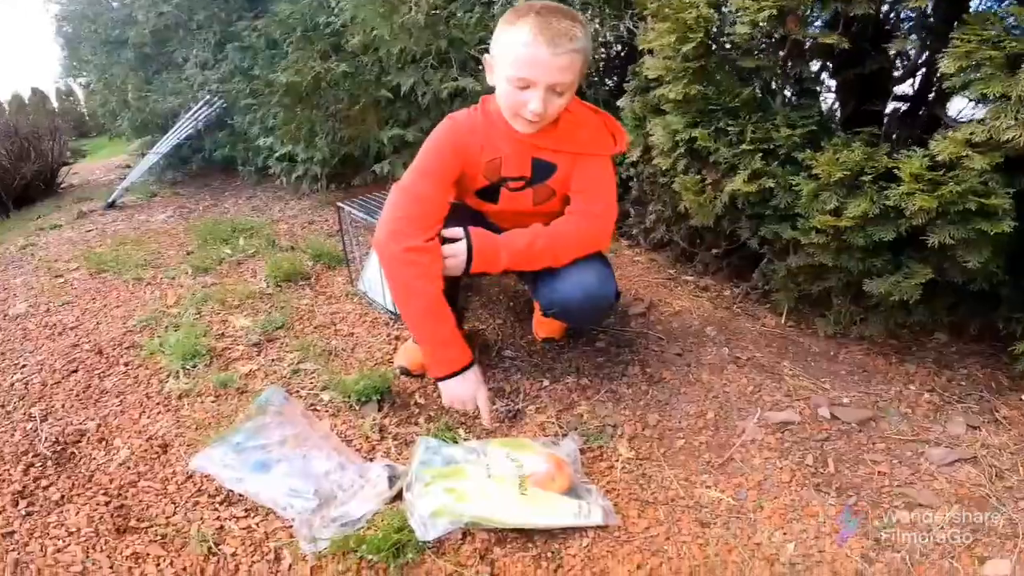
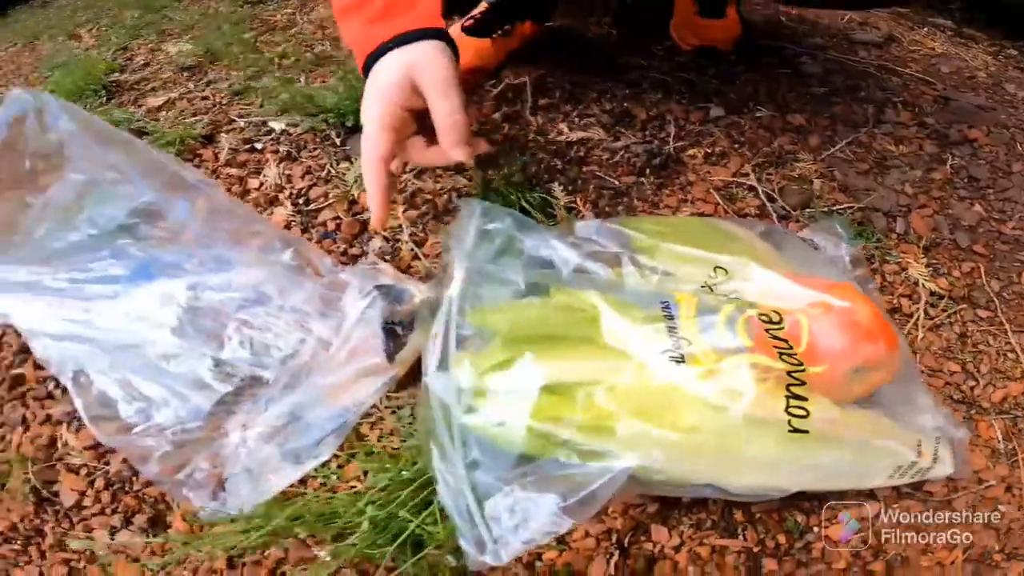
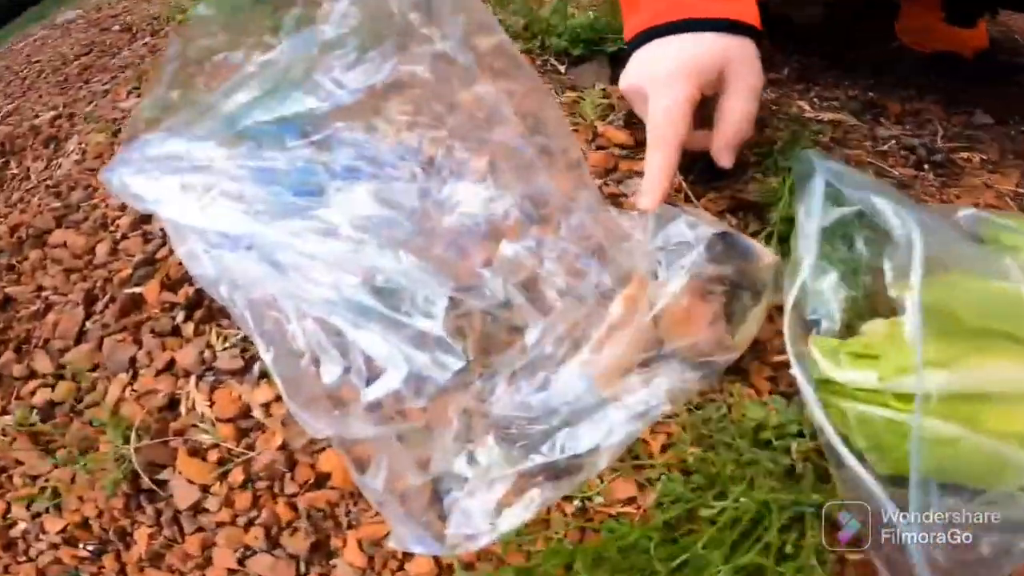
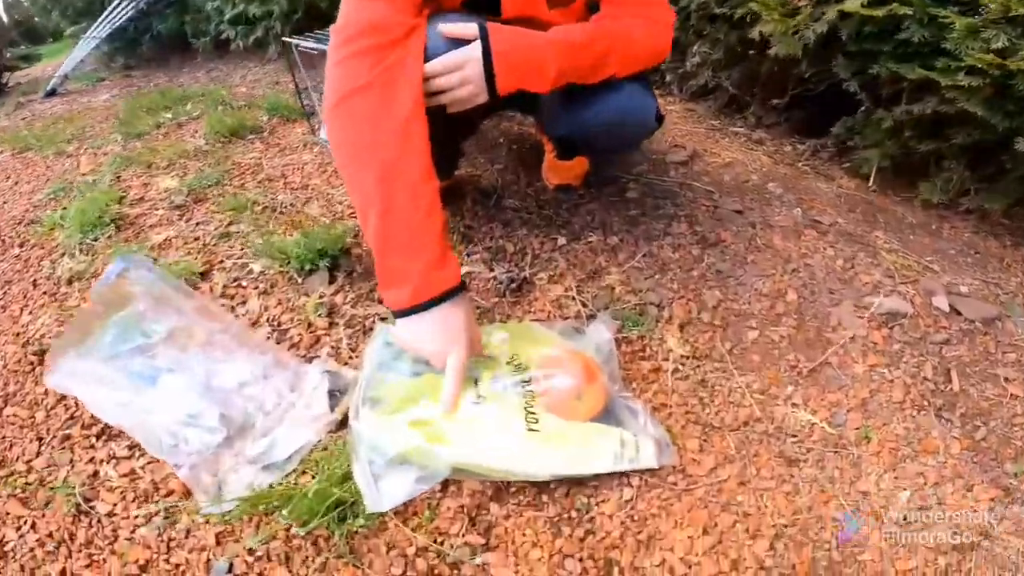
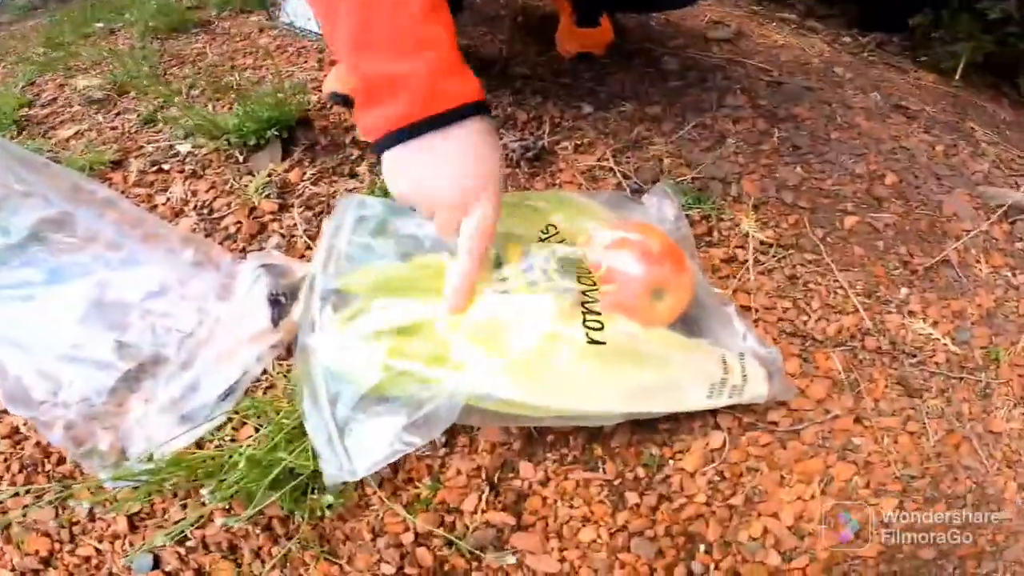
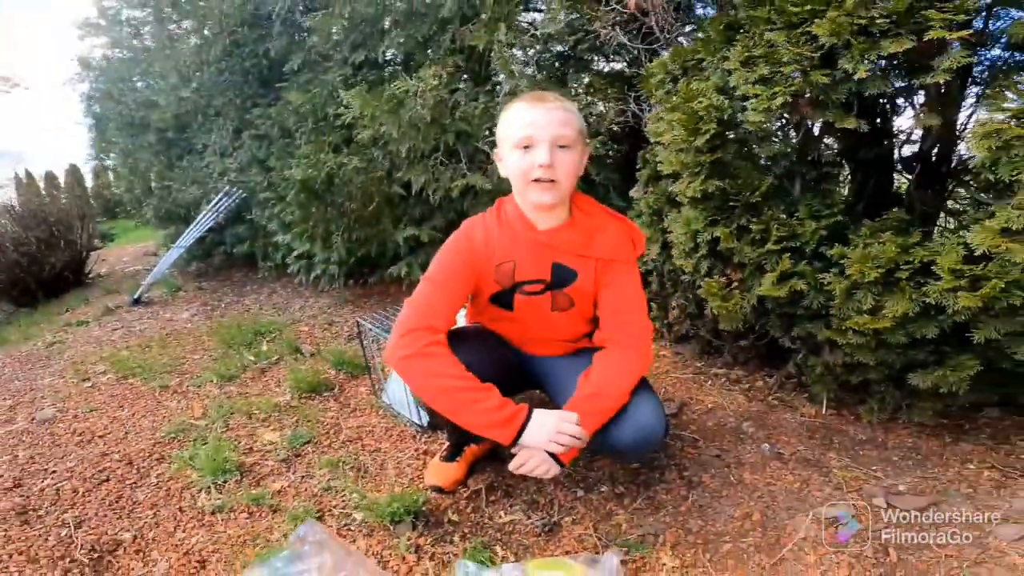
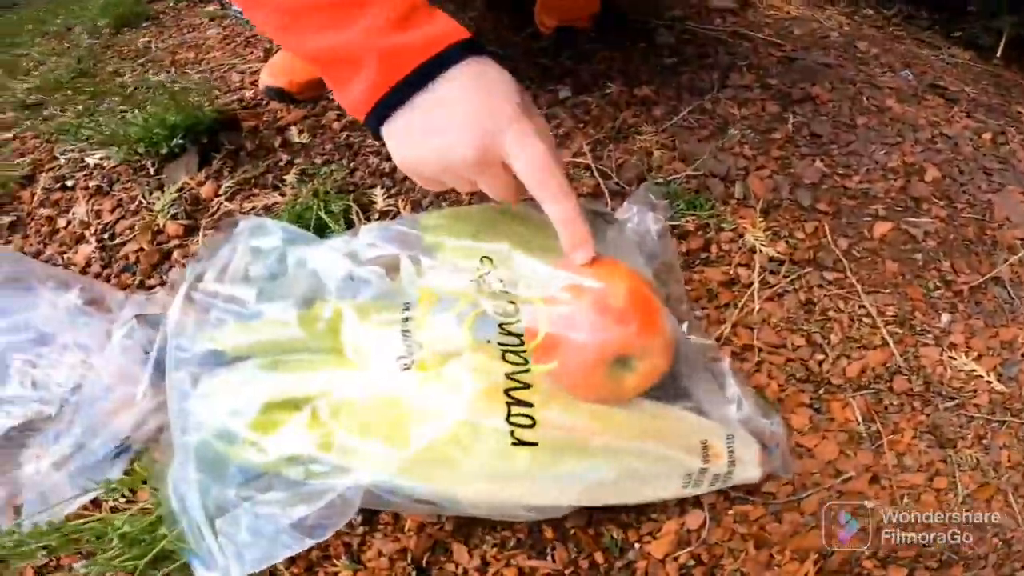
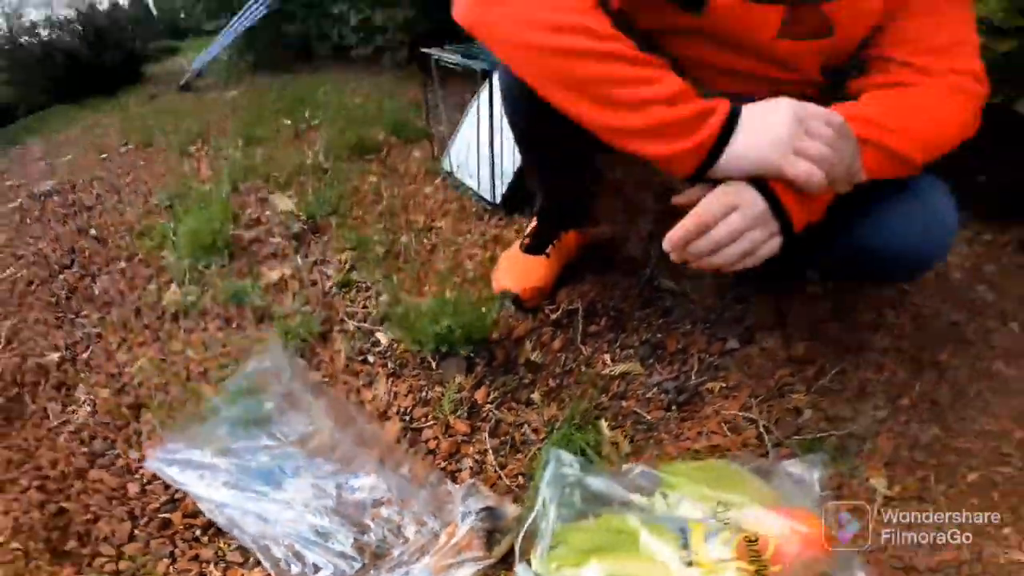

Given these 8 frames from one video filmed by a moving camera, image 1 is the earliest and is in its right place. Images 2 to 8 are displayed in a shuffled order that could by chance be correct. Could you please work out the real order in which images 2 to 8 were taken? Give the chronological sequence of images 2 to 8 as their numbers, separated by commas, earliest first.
4, 5, 7, 2, 3, 8, 6
